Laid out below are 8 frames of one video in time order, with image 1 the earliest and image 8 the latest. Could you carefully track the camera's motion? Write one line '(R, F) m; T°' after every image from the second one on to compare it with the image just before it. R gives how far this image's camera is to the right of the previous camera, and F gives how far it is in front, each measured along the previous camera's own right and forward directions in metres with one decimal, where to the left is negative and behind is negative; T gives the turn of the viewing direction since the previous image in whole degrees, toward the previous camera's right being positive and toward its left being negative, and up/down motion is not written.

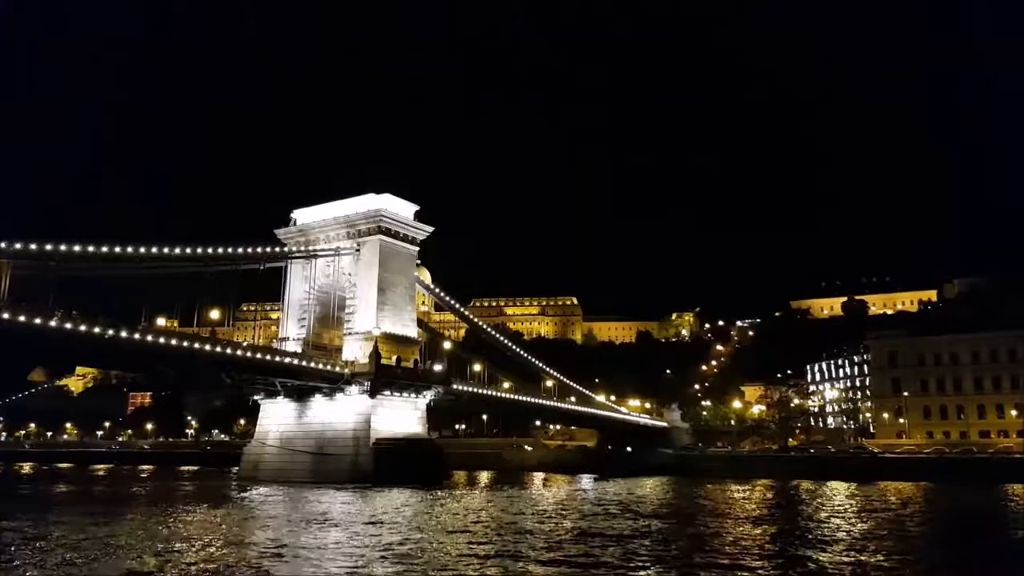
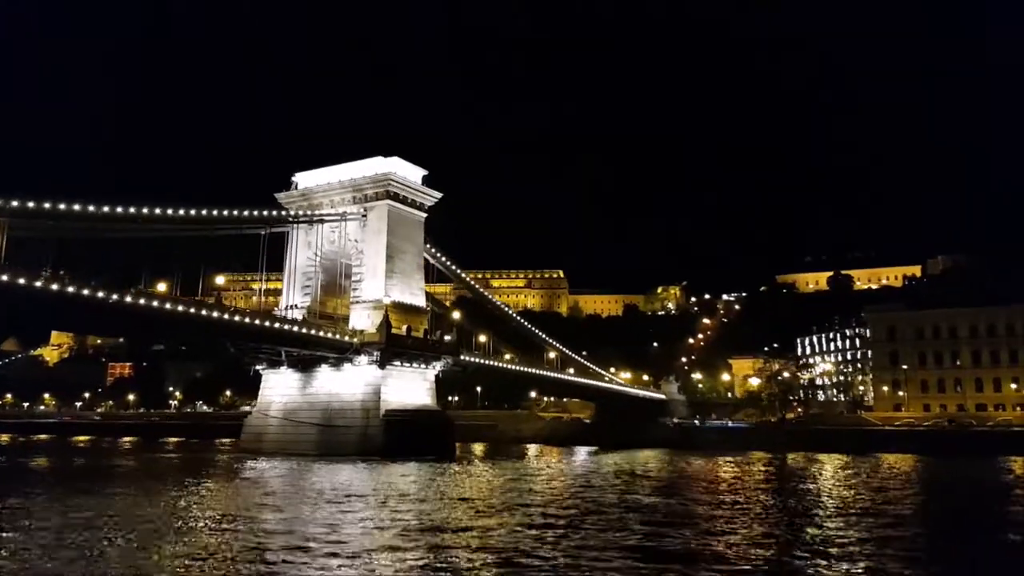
(-1.2, +0.9) m; +2°
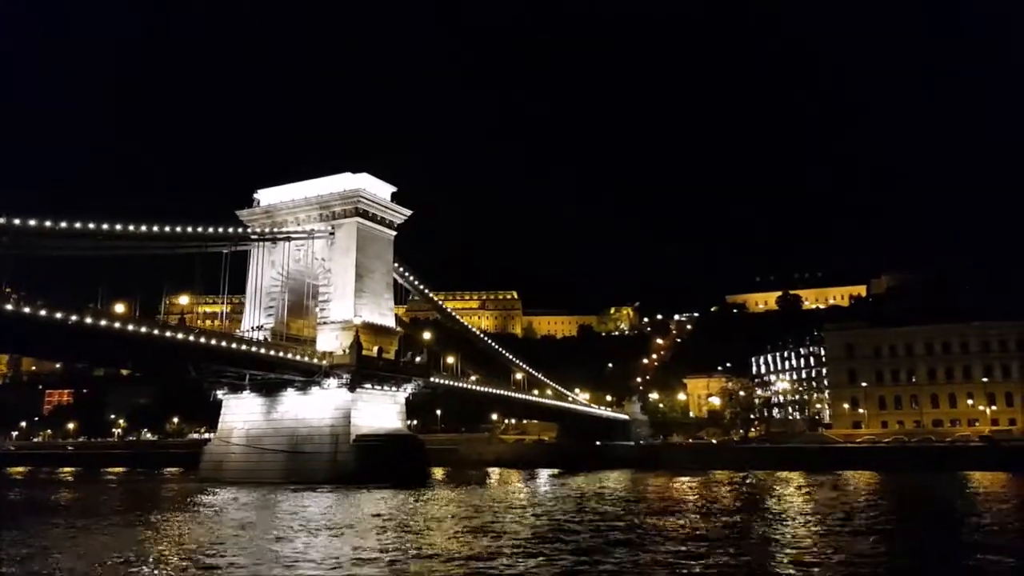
(-0.8, +0.5) m; +4°
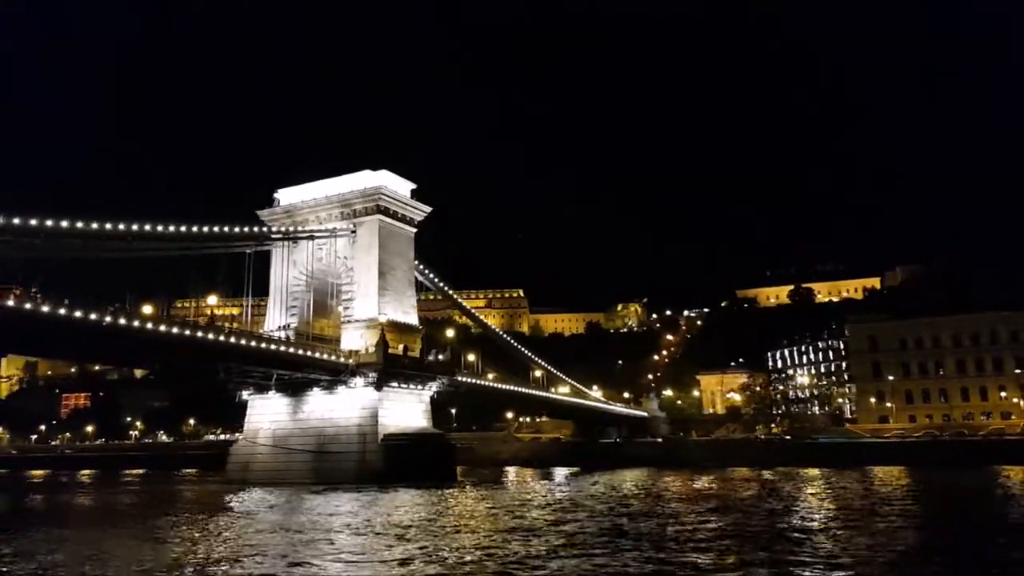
(-0.6, +0.1) m; 0°
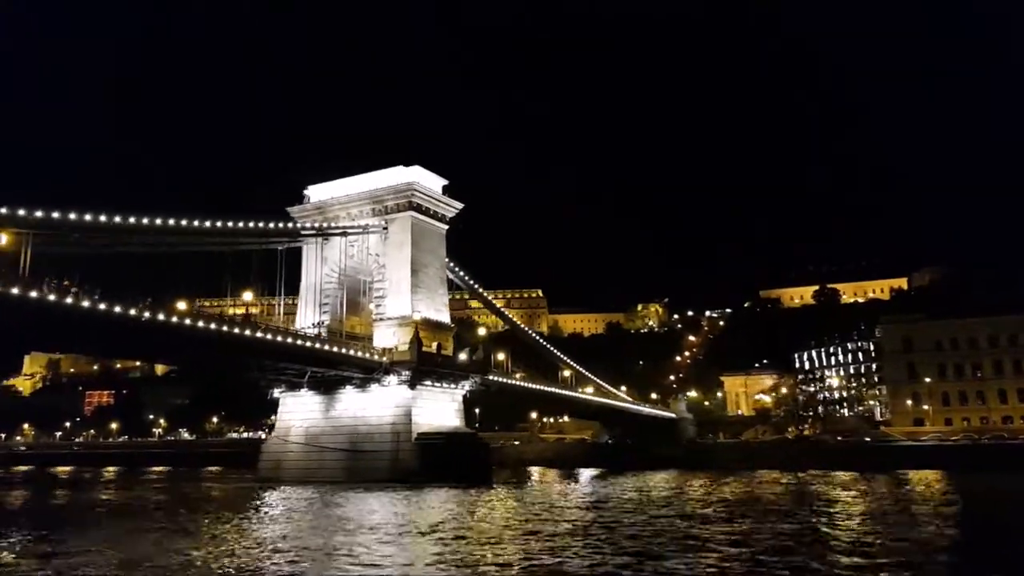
(-0.5, +0.3) m; -1°
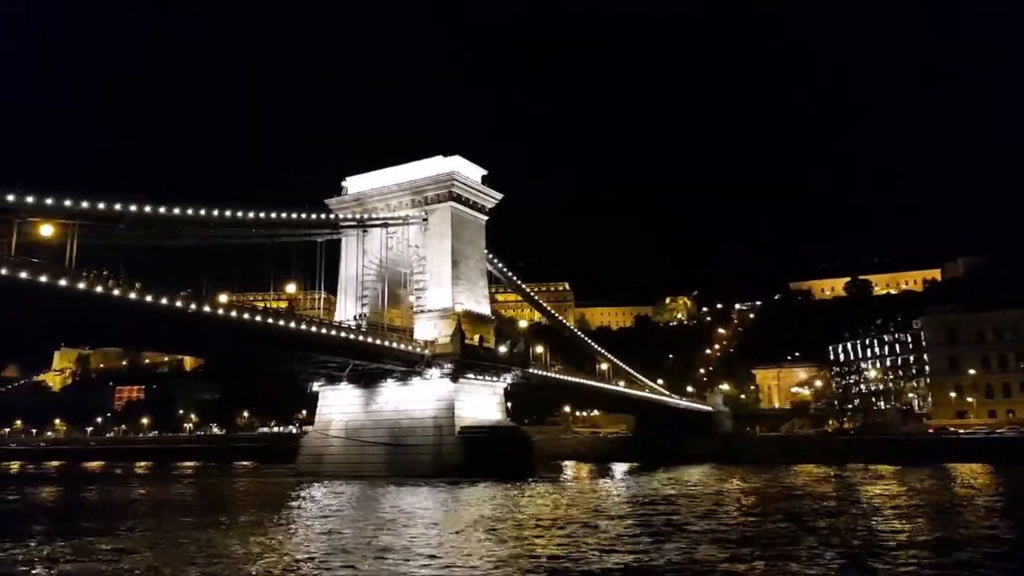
(-0.6, +0.4) m; -1°
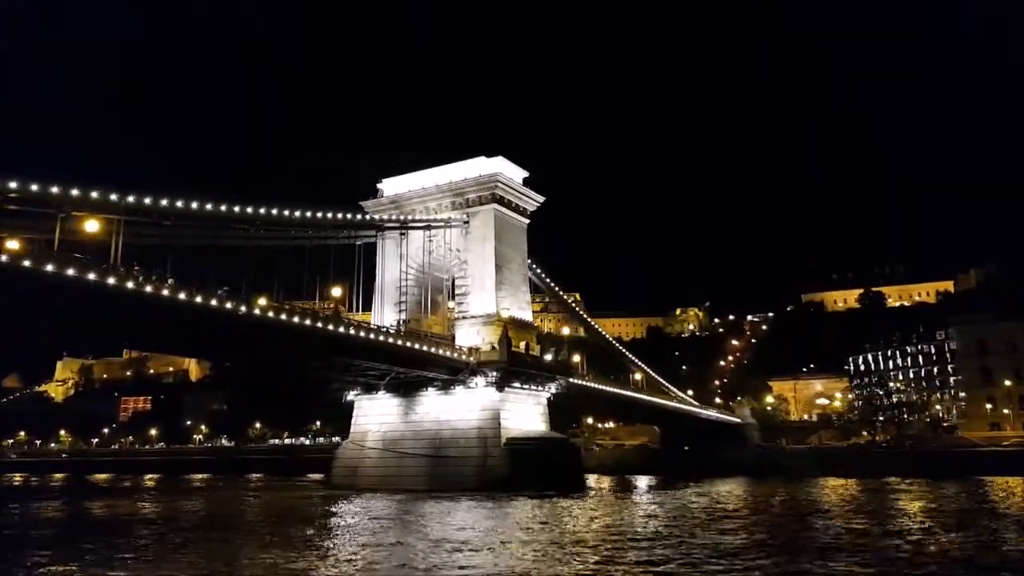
(-1.3, +0.9) m; 0°
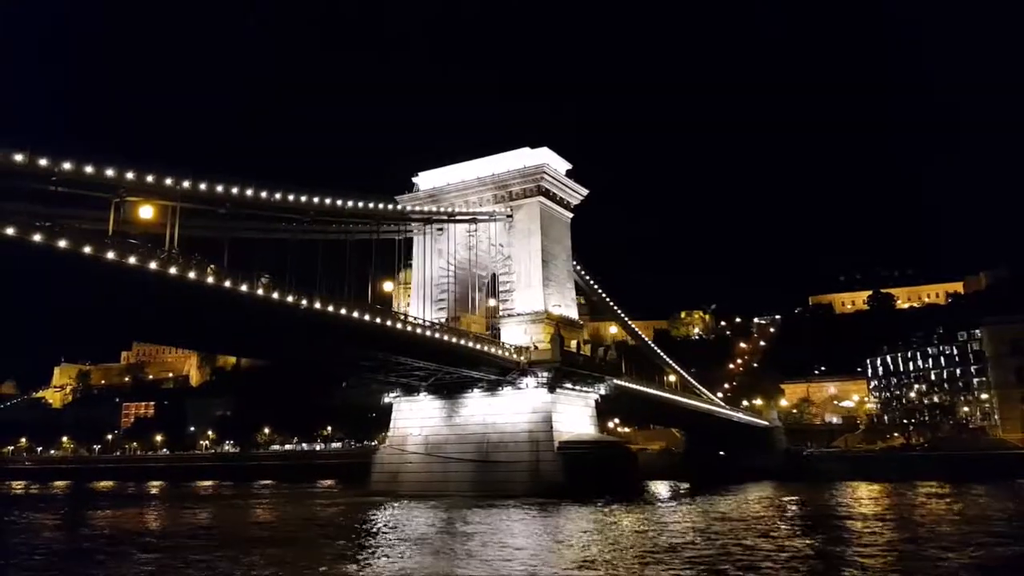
(-1.5, +1.0) m; +1°
